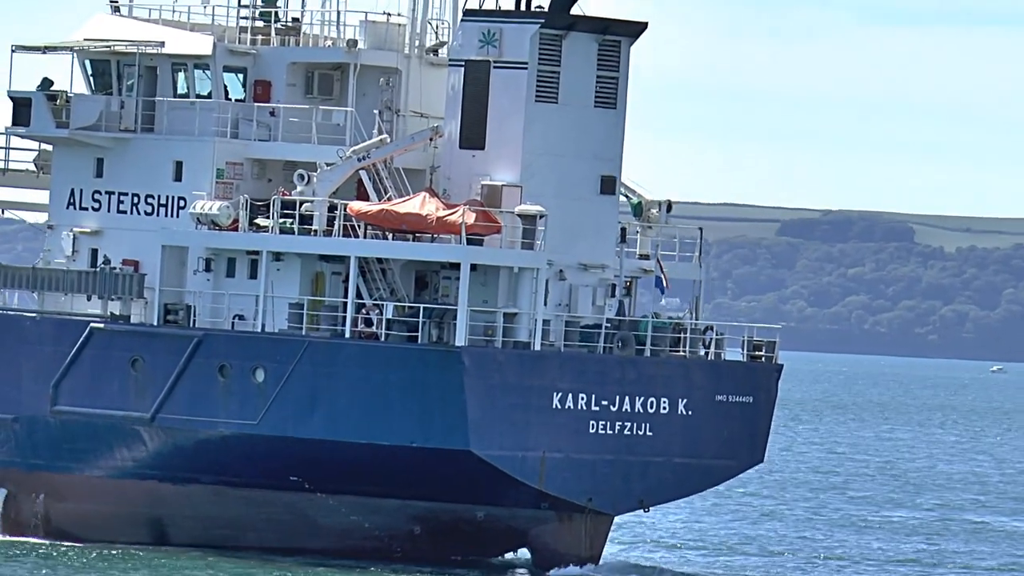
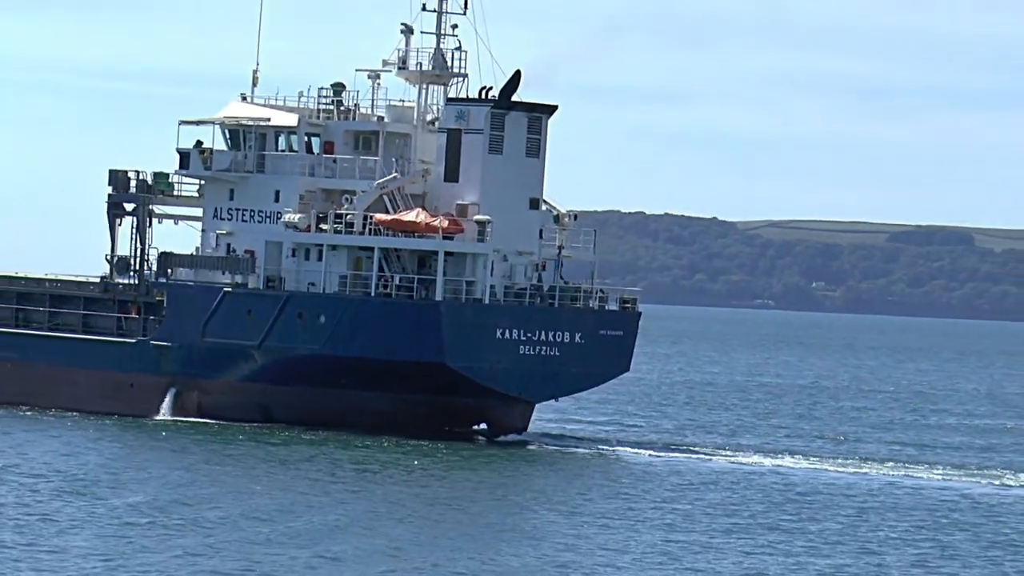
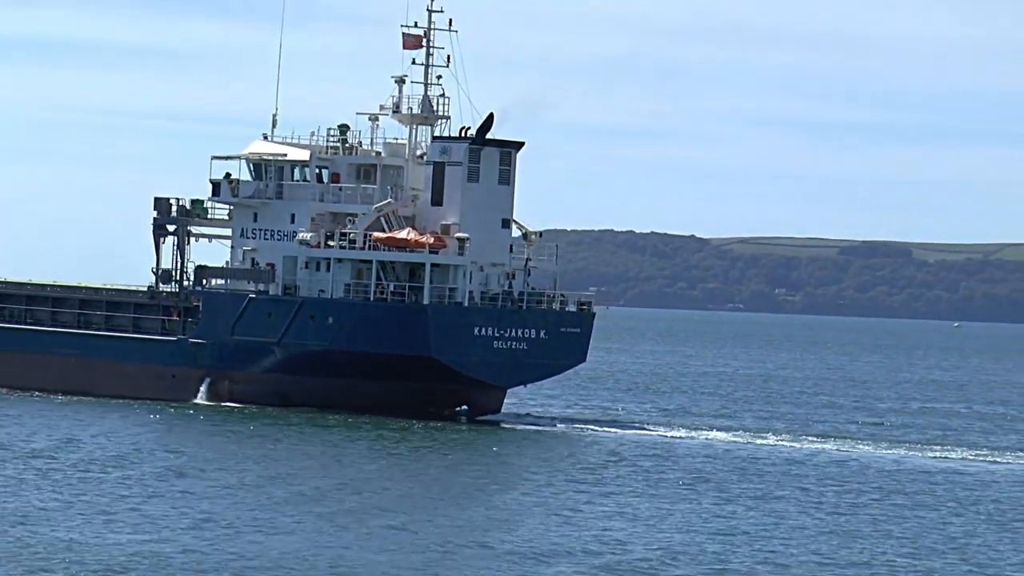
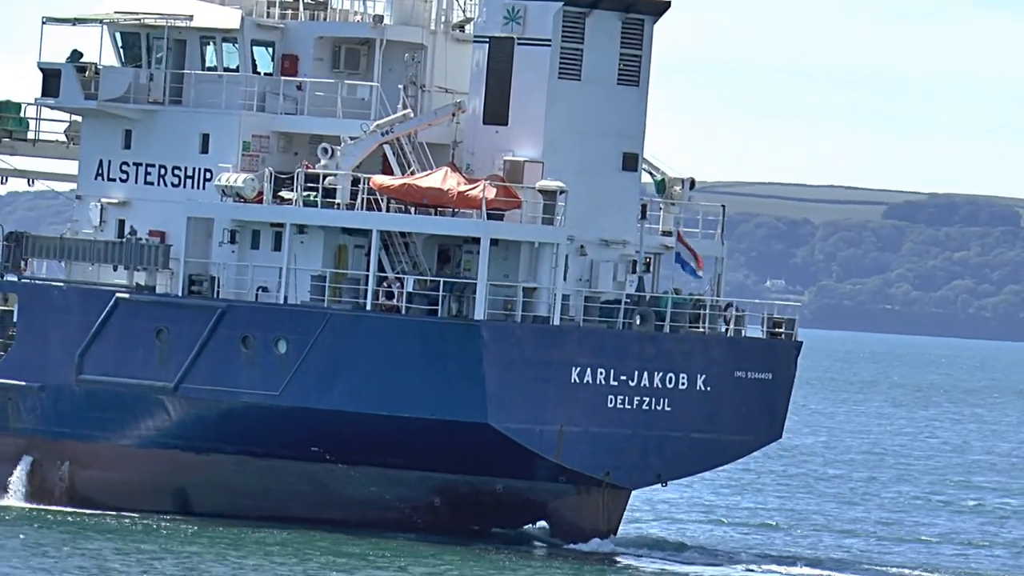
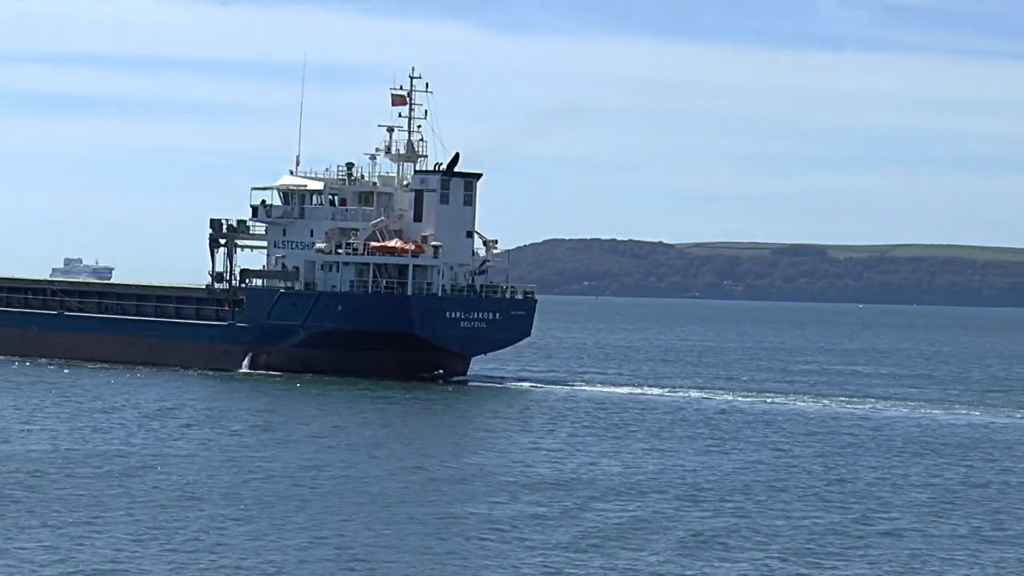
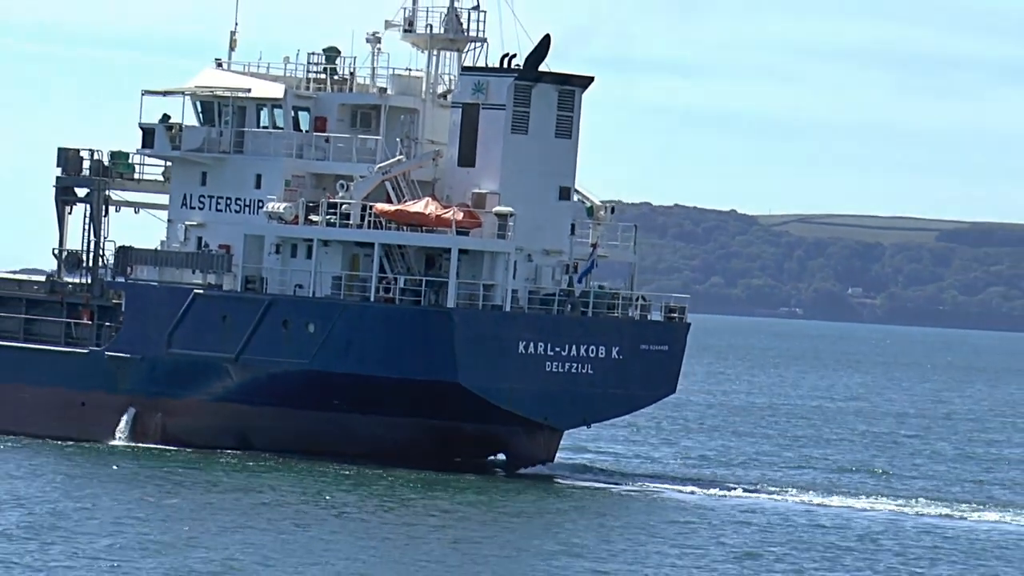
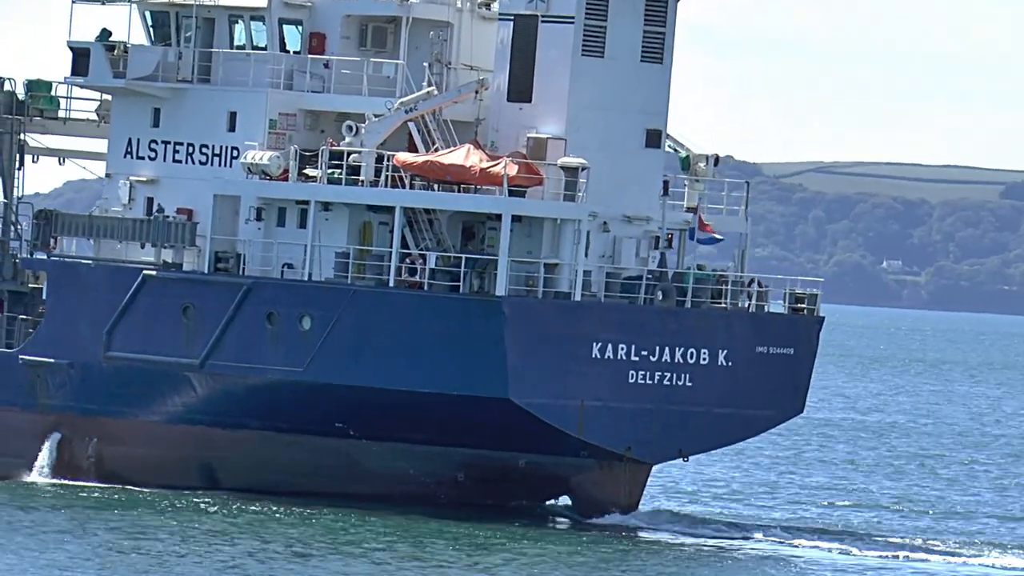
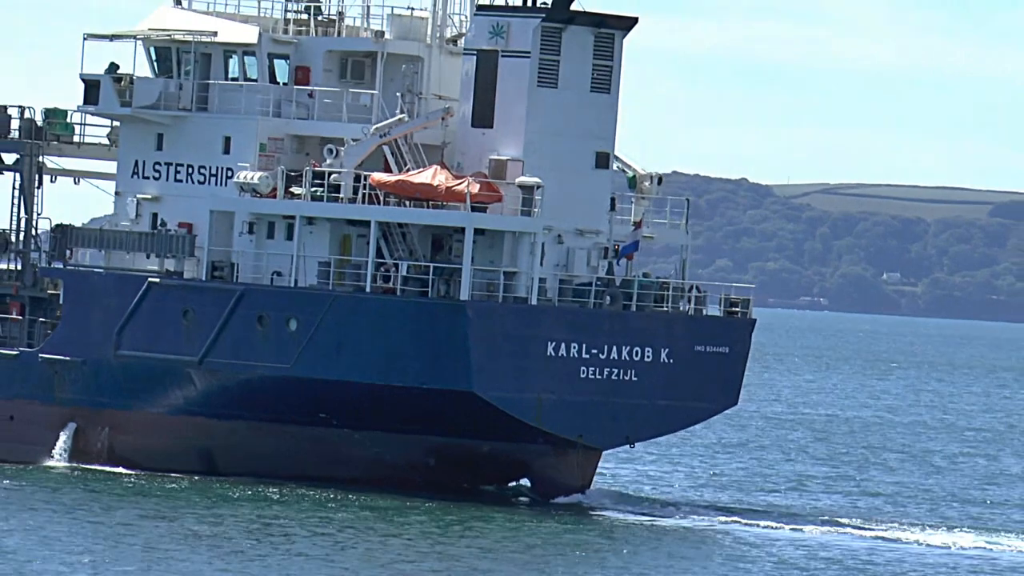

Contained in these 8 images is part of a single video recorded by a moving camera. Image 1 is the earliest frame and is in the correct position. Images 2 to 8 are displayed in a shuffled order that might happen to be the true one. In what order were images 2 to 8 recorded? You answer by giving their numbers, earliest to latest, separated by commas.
4, 7, 8, 6, 2, 3, 5
